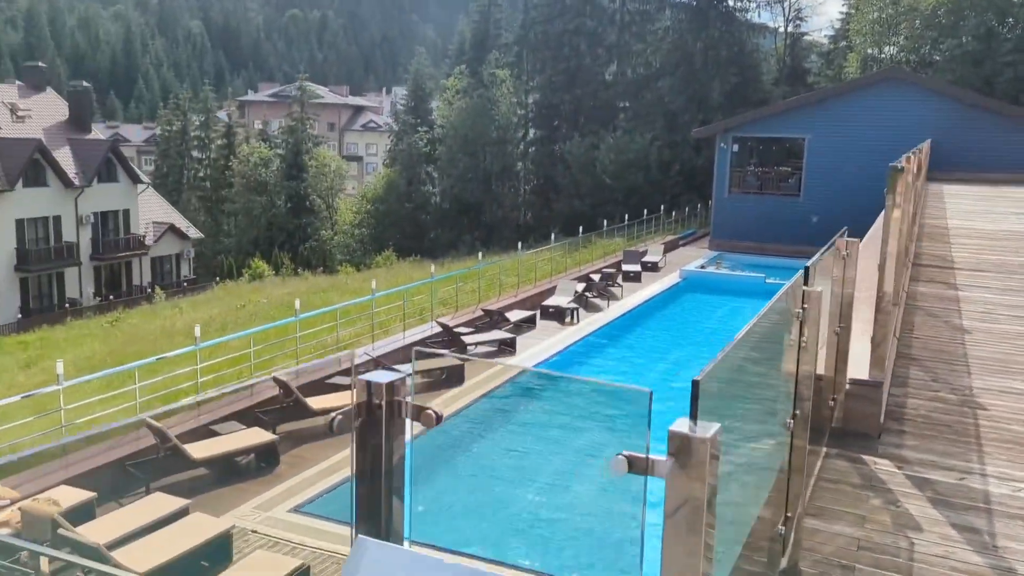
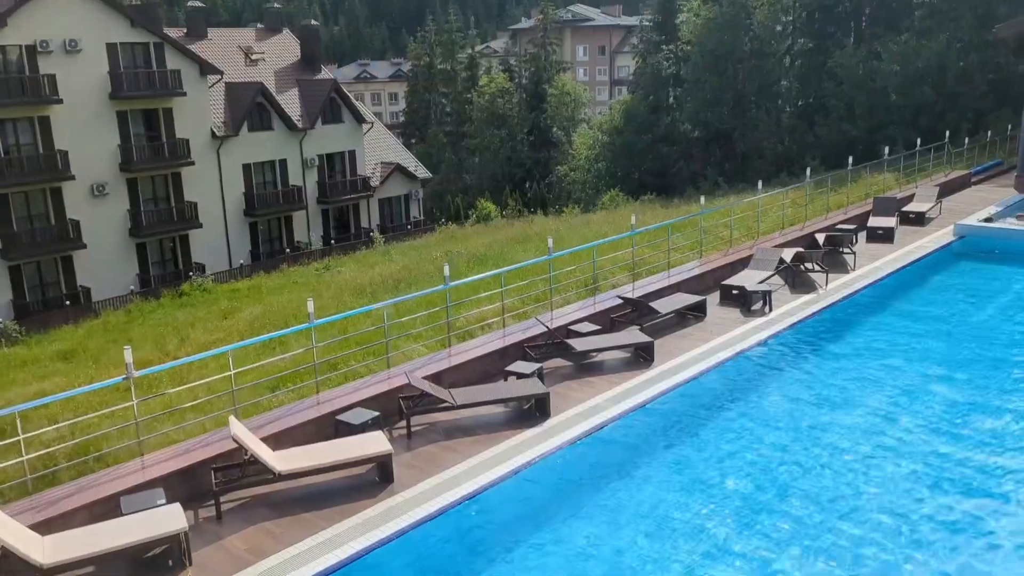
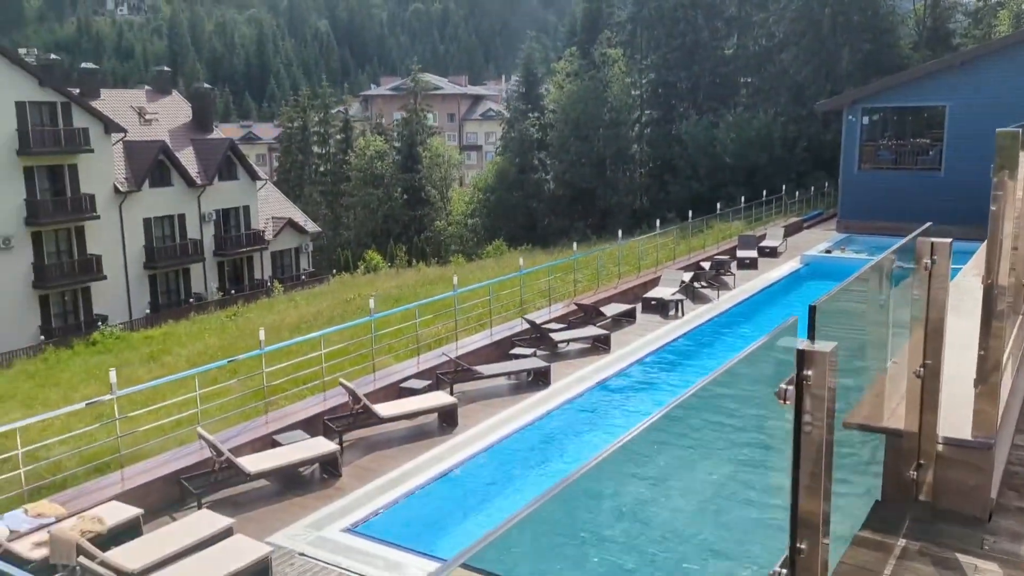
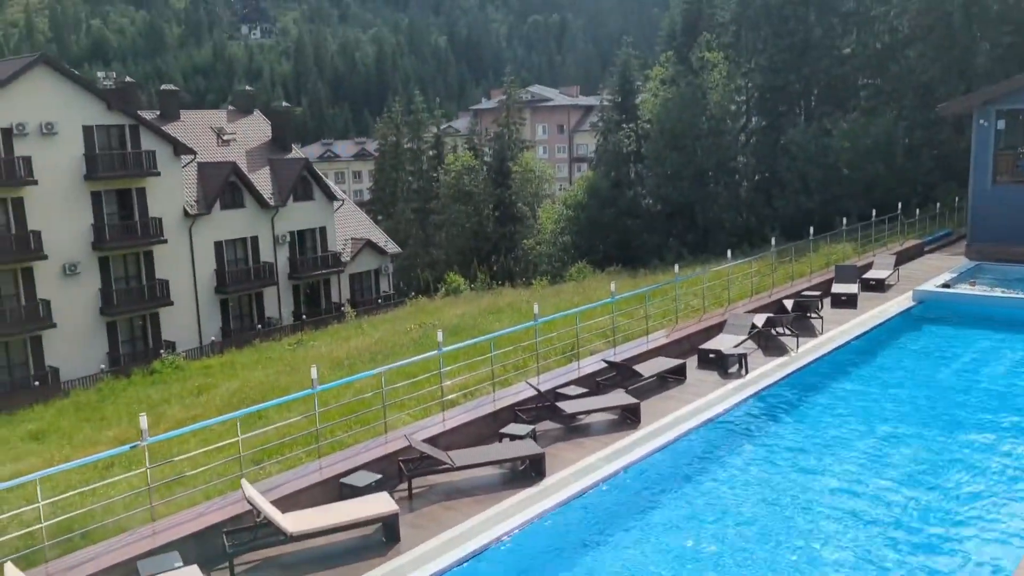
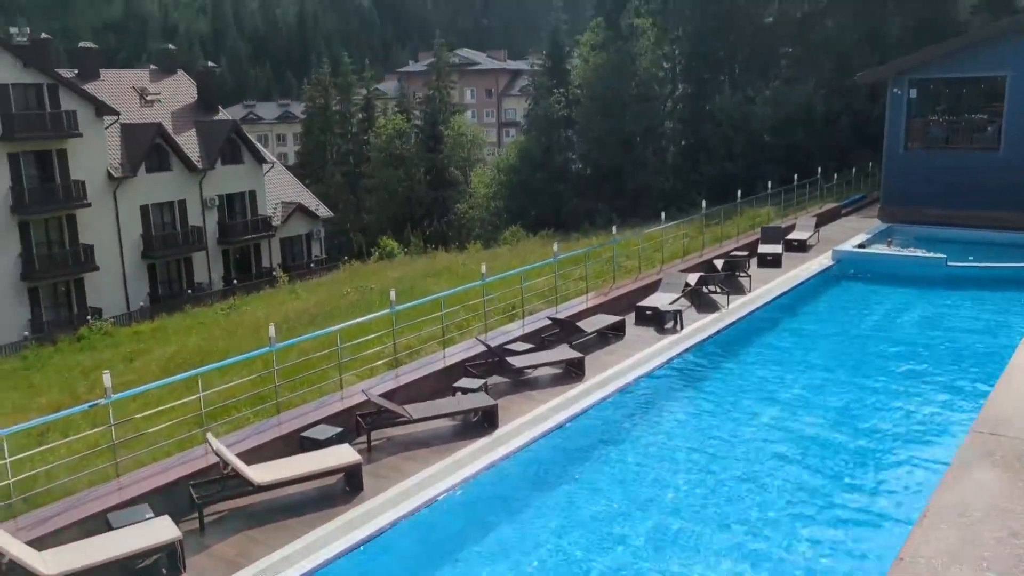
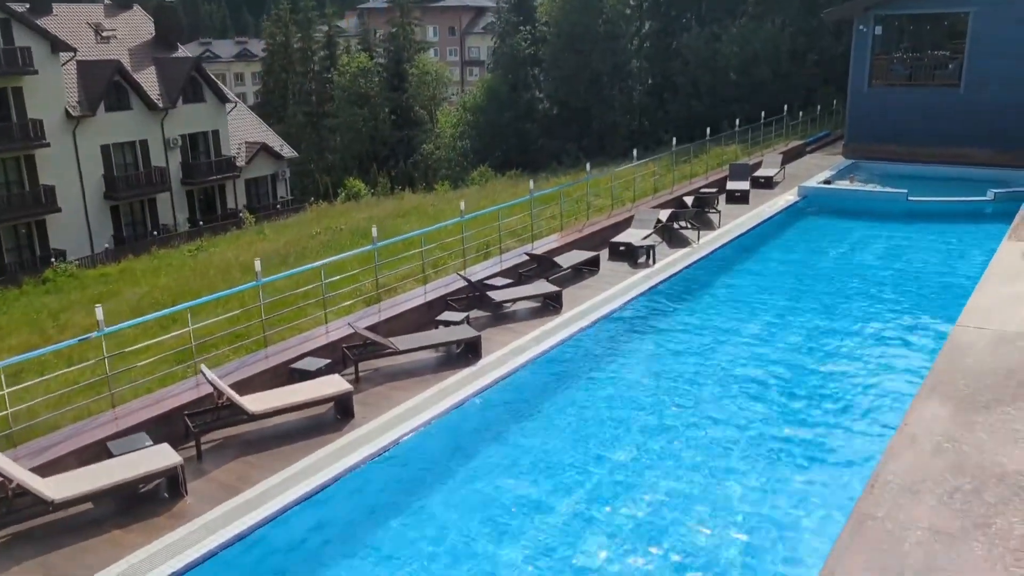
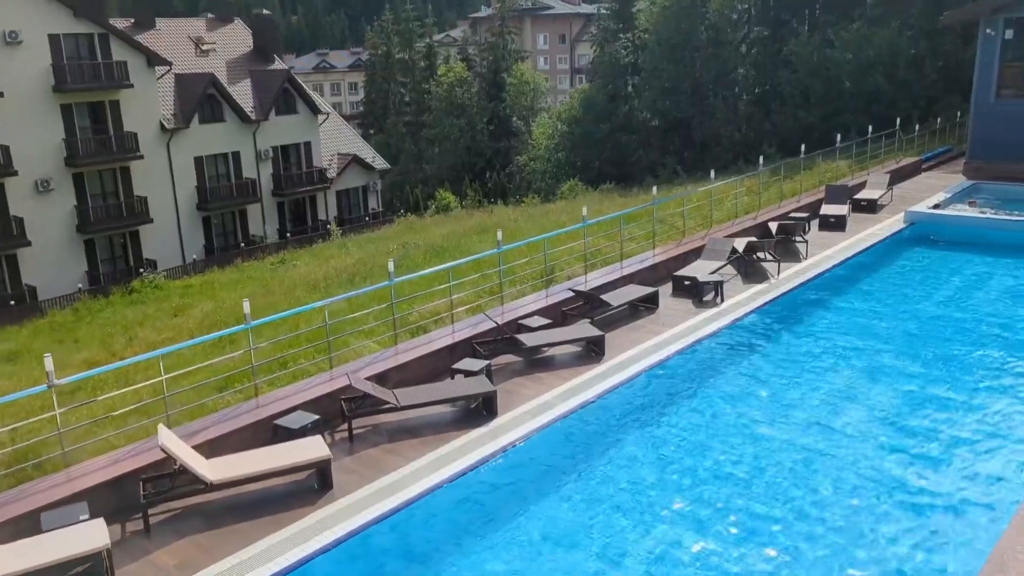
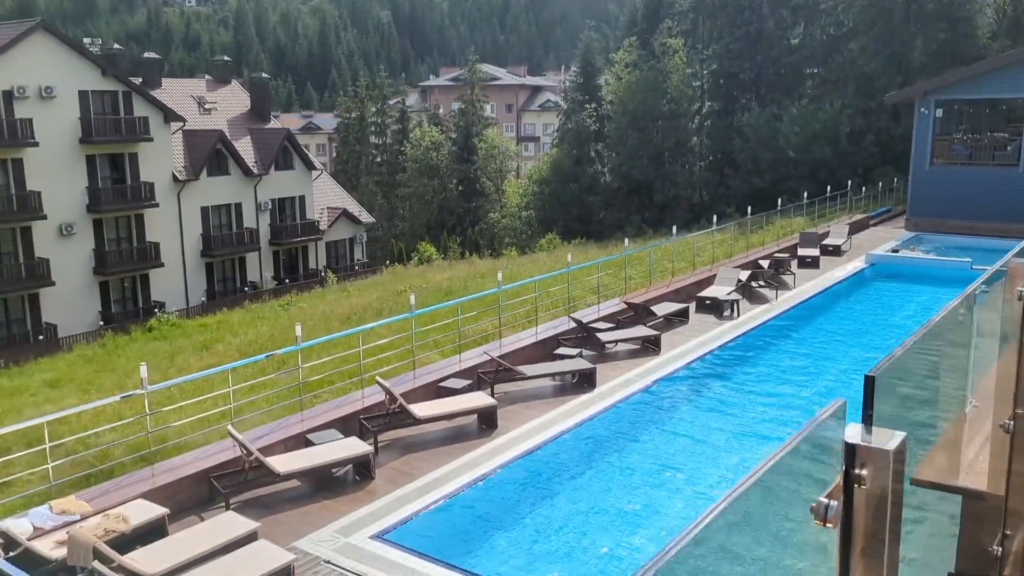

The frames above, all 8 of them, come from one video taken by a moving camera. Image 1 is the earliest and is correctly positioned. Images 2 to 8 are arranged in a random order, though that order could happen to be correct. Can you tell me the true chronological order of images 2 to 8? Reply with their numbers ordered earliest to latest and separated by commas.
3, 8, 6, 5, 4, 2, 7
